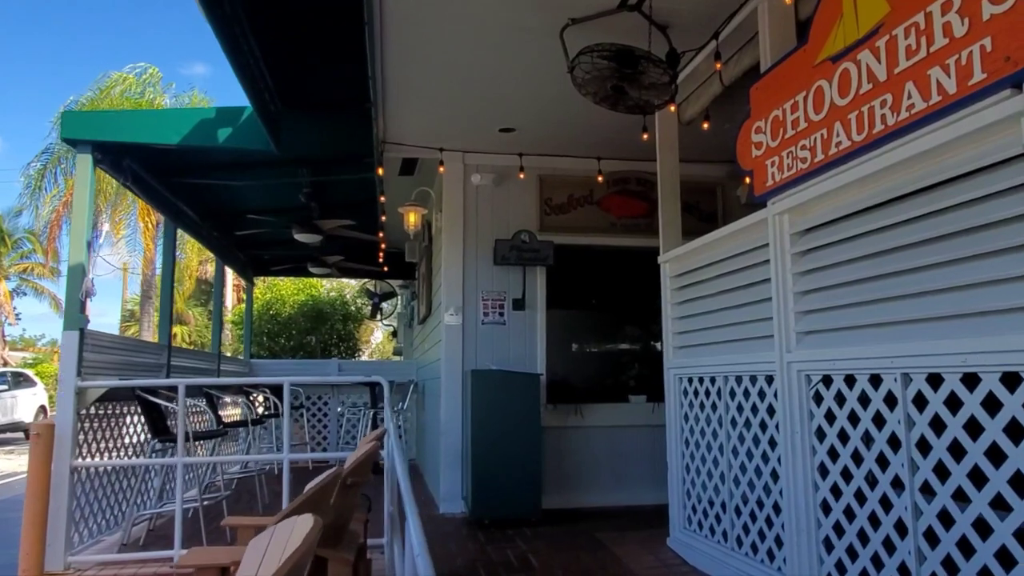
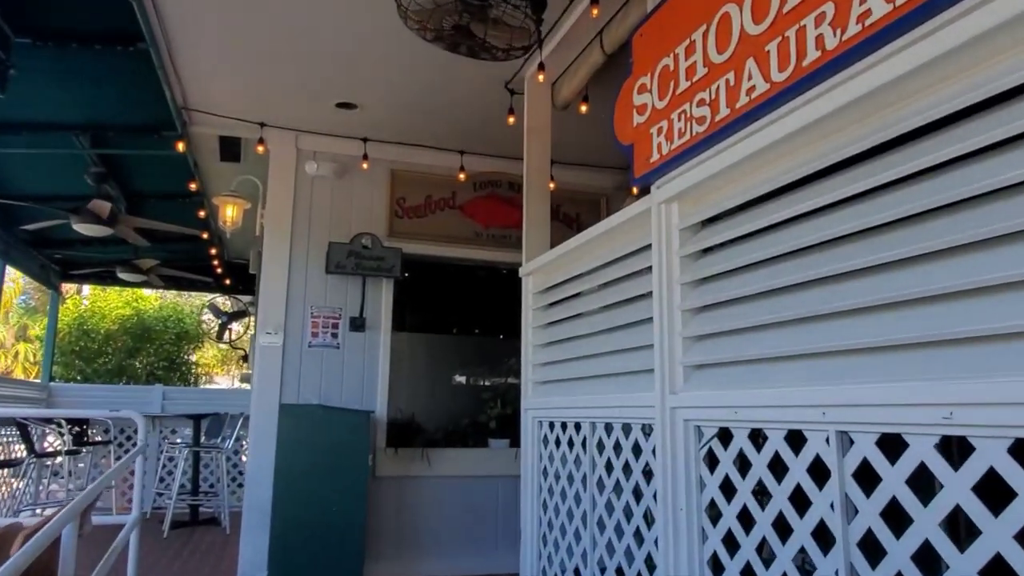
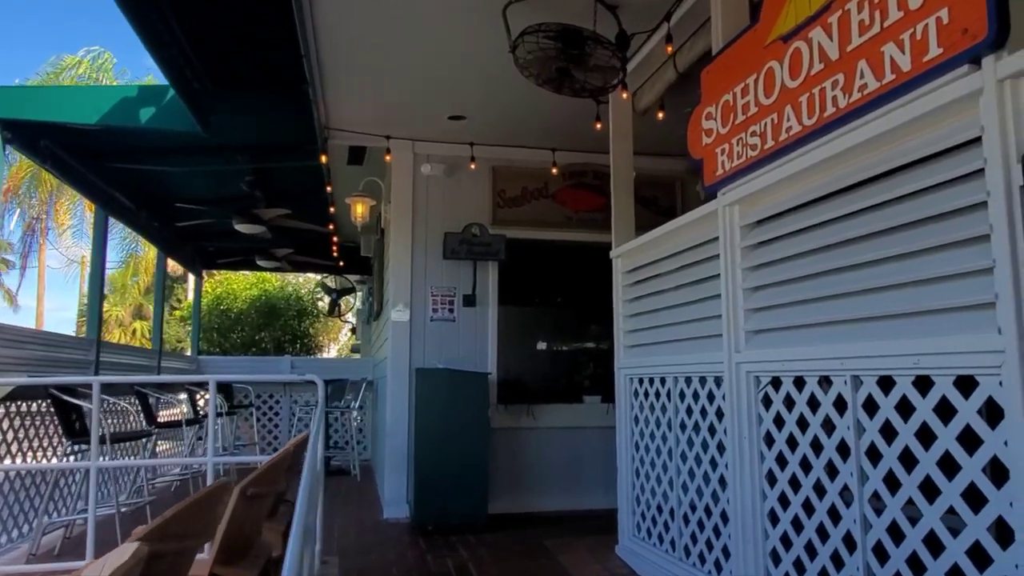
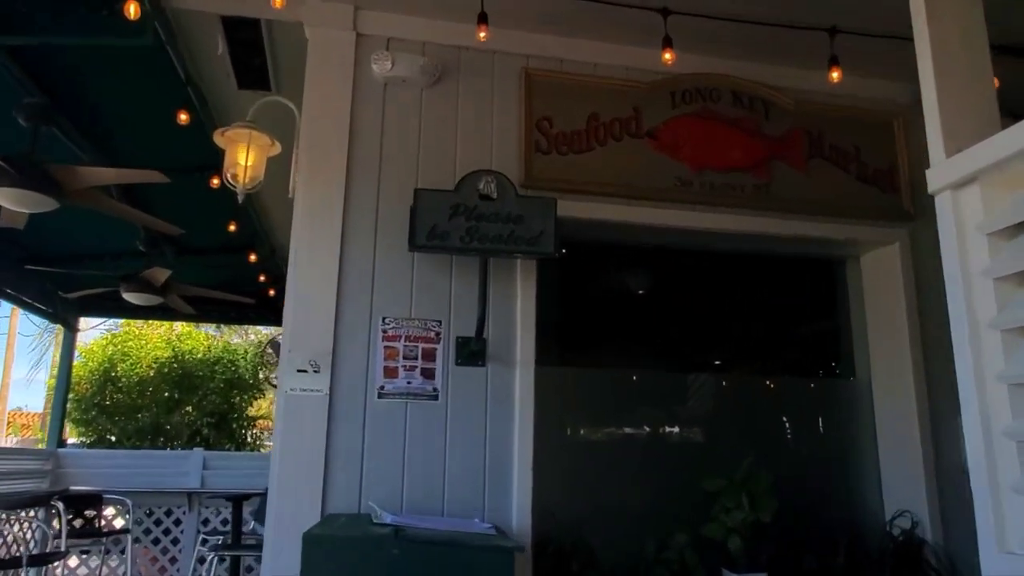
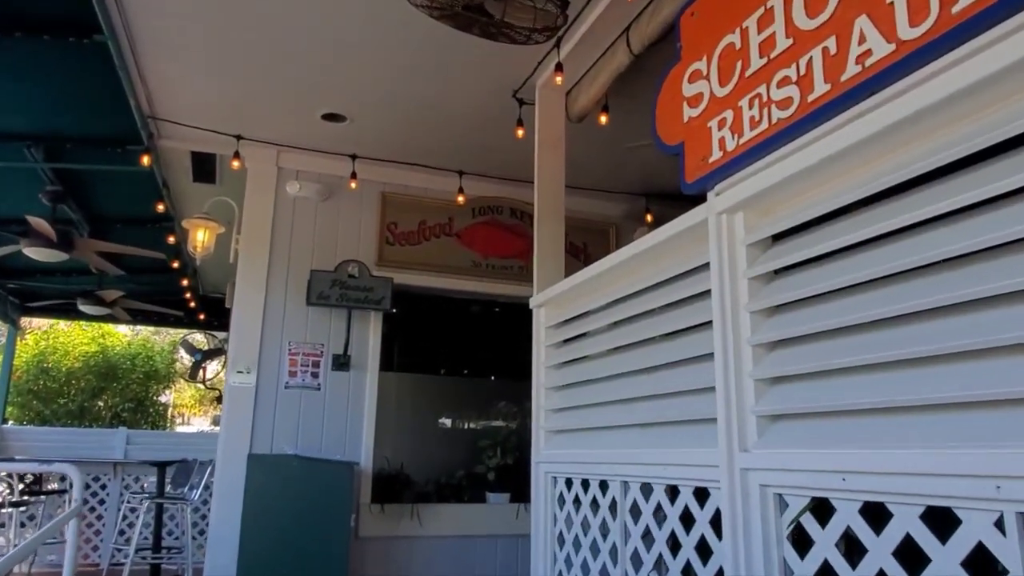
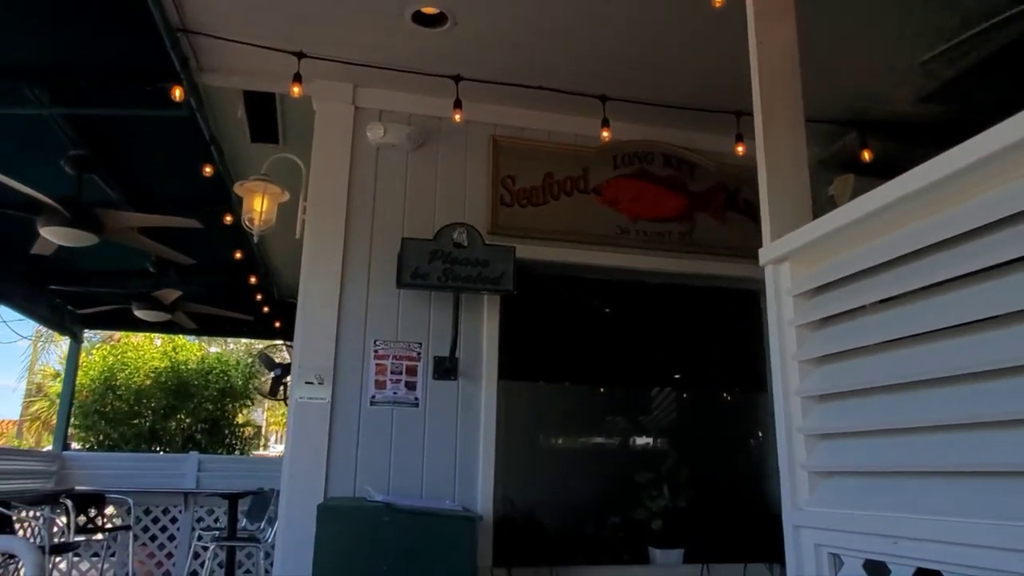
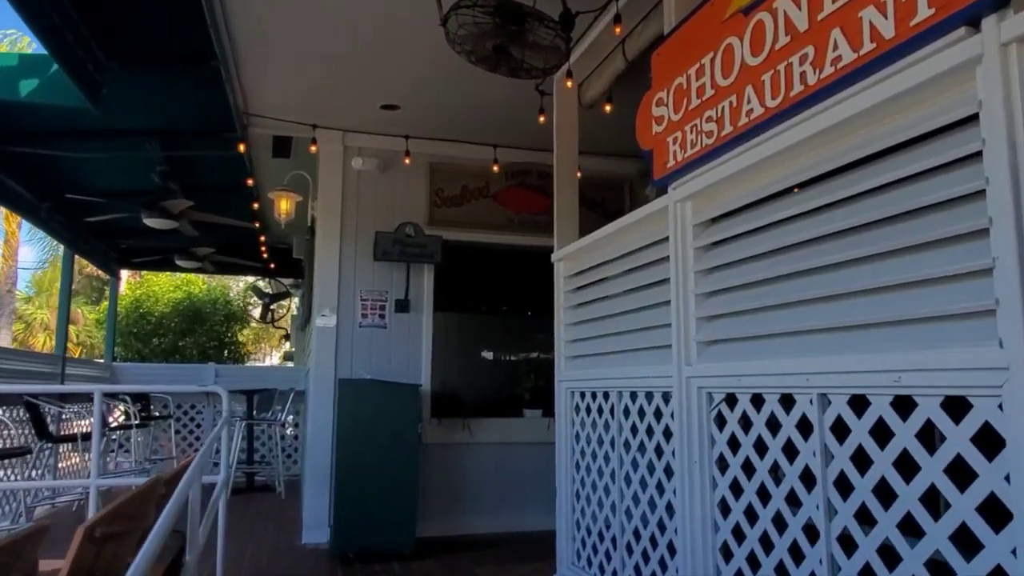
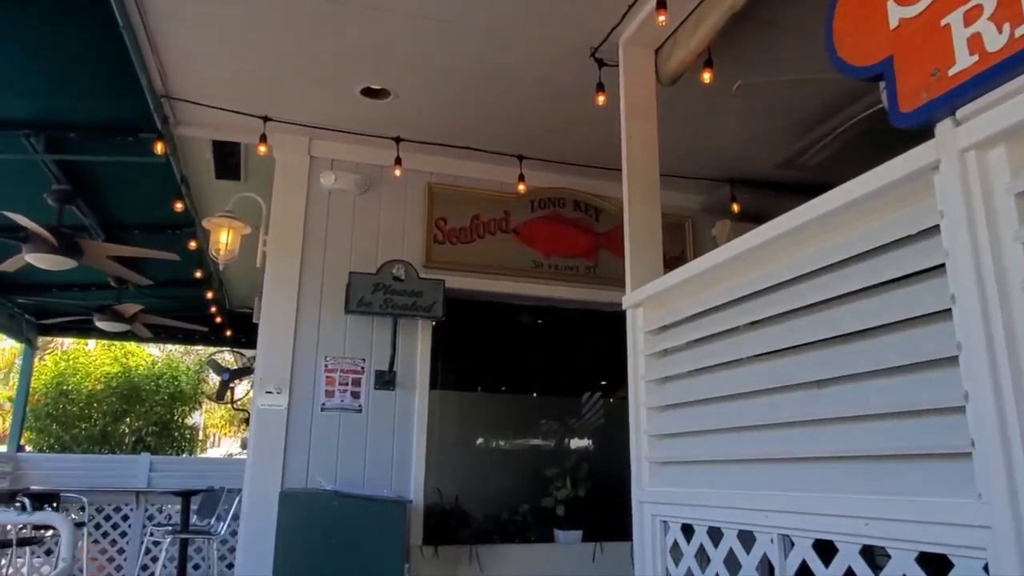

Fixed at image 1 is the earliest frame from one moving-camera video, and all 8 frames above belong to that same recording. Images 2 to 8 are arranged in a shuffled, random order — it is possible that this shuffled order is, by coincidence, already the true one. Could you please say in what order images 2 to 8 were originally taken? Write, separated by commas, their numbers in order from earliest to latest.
3, 7, 2, 5, 8, 6, 4
